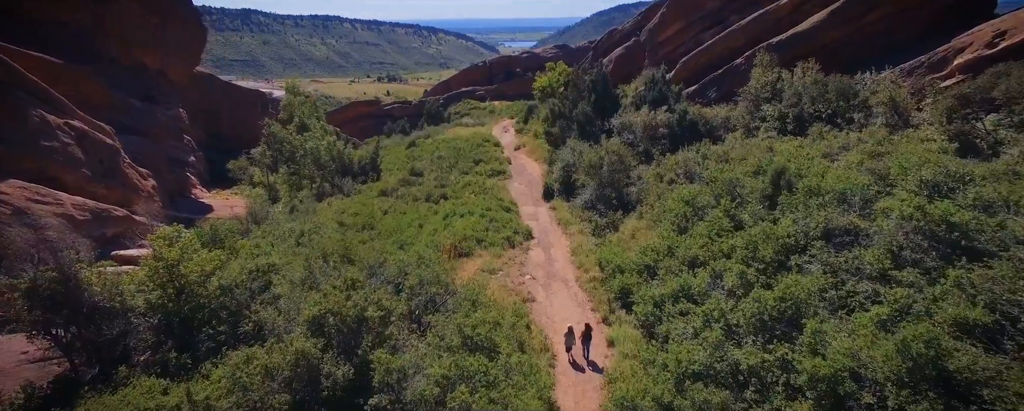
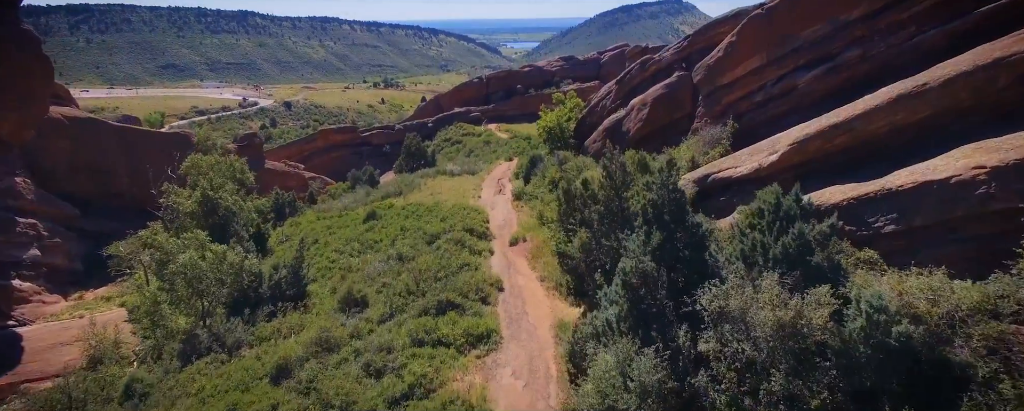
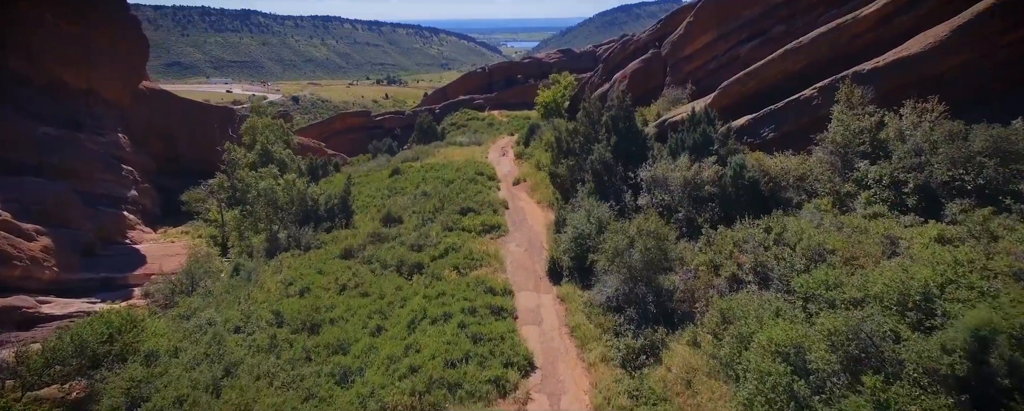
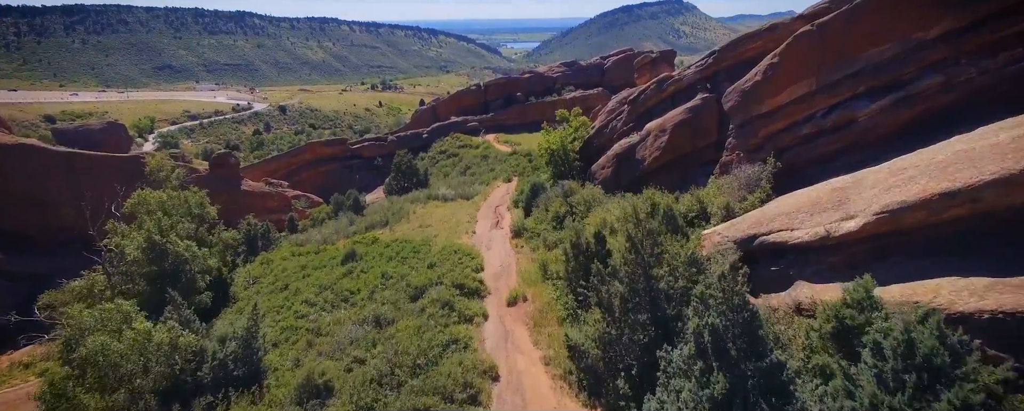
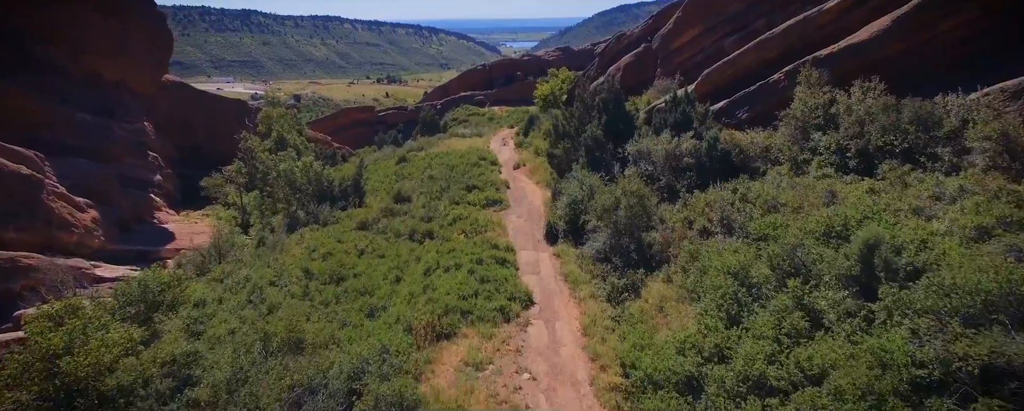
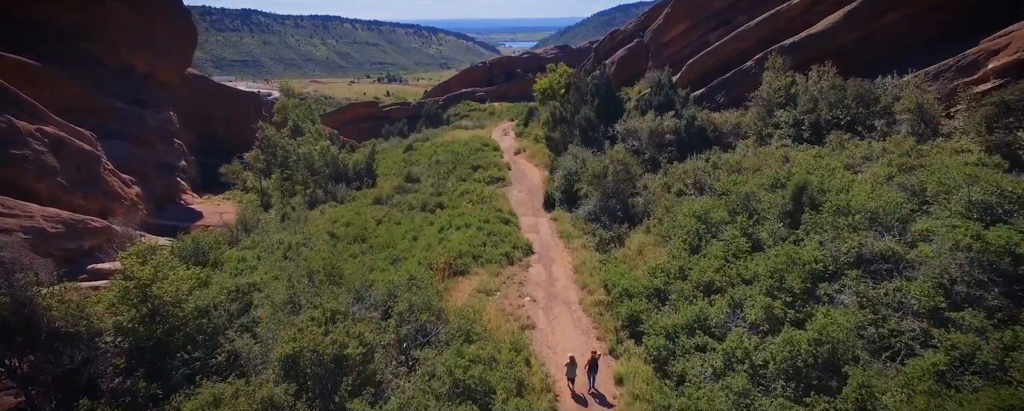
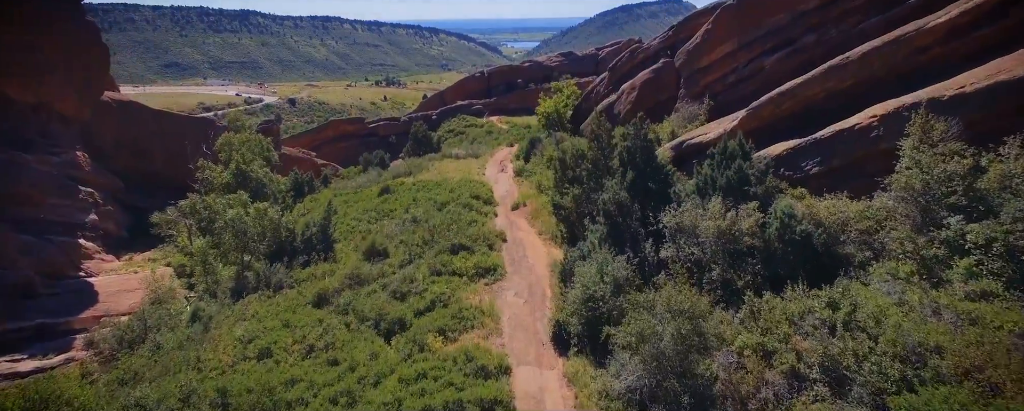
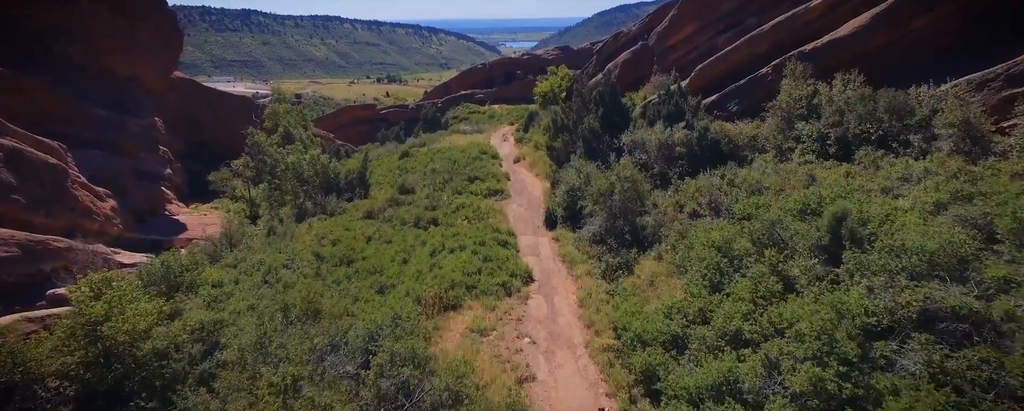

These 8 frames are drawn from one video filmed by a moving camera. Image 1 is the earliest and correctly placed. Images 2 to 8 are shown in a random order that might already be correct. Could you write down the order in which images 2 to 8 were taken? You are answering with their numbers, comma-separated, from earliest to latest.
6, 8, 5, 3, 7, 2, 4
